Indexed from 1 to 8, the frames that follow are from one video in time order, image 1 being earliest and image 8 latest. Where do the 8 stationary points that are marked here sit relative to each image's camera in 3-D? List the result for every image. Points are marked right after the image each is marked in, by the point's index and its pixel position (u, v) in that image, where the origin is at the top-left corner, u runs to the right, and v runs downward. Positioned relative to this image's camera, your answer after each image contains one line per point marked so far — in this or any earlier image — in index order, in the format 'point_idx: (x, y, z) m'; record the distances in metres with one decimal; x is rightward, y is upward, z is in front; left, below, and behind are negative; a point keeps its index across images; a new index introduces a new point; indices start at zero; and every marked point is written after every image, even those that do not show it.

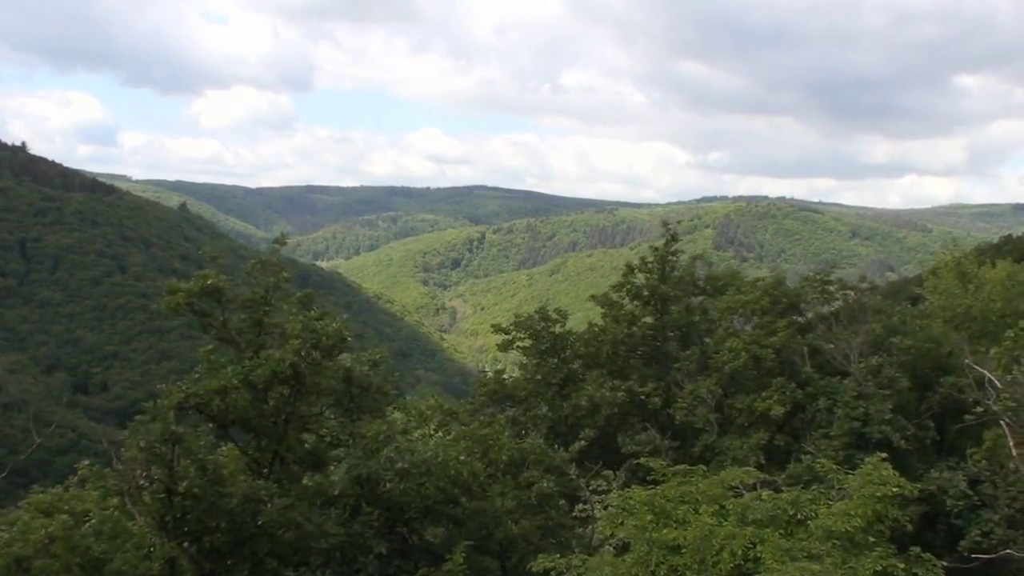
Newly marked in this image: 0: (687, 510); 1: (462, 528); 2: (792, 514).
0: (+1.0, -1.2, +6.7) m
1: (-0.3, -1.5, +7.5) m
2: (+1.5, -1.3, +6.6) m
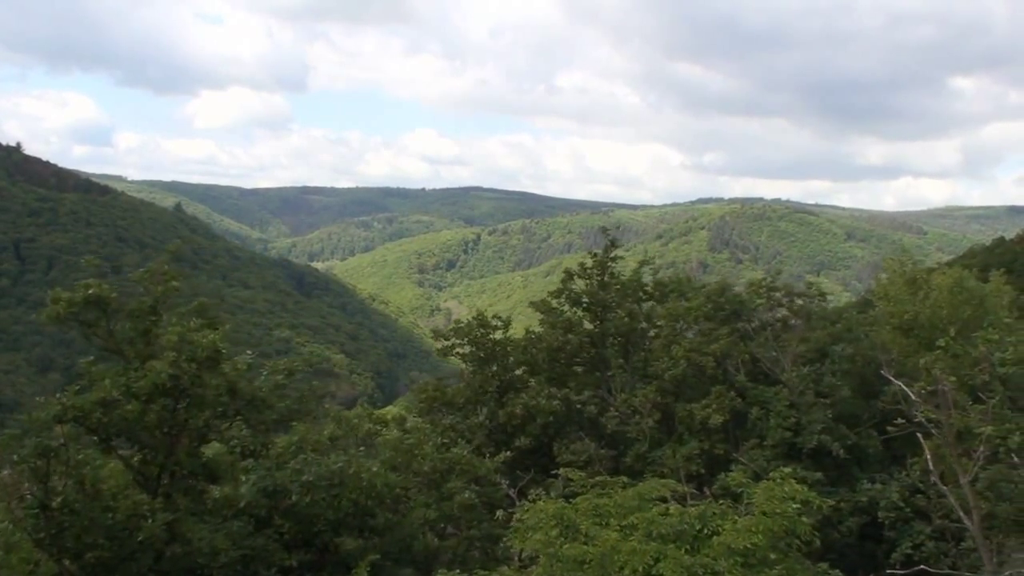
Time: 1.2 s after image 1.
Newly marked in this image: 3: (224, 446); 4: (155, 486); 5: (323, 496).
0: (+0.4, -1.3, +6.5) m
1: (-0.8, -1.6, +7.4) m
2: (+1.0, -1.3, +6.5) m
3: (-1.7, -1.0, +7.3) m
4: (-2.1, -1.1, +6.9) m
5: (-1.1, -1.2, +7.1) m
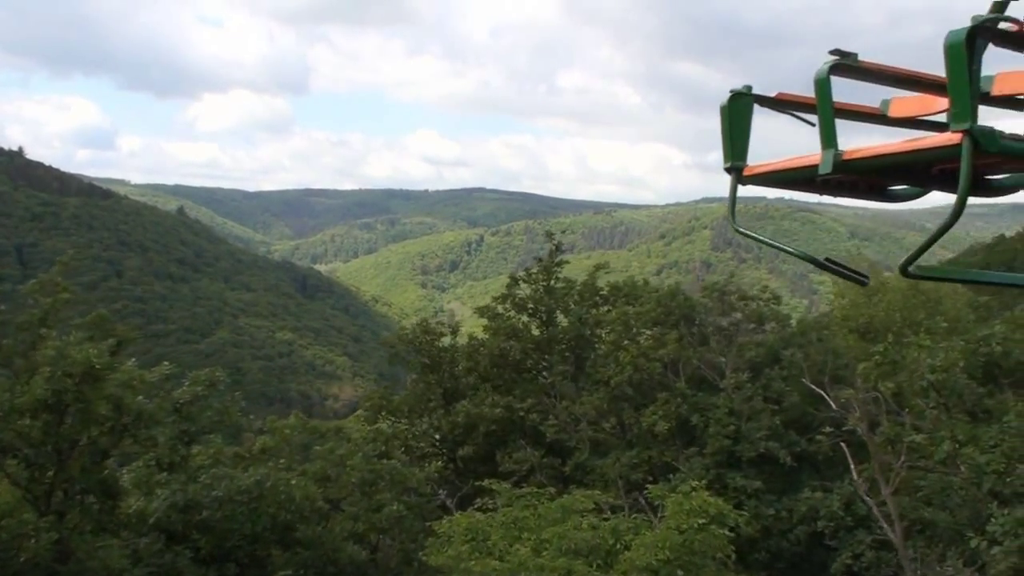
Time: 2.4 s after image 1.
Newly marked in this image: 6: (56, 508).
0: (0.0, -1.3, +6.4) m
1: (-1.3, -1.6, +7.3) m
2: (+0.5, -1.4, +6.3) m
3: (-2.2, -1.0, +7.1) m
4: (-2.6, -1.2, +6.7) m
5: (-1.6, -1.3, +7.0) m
6: (-2.5, -1.2, +6.7) m
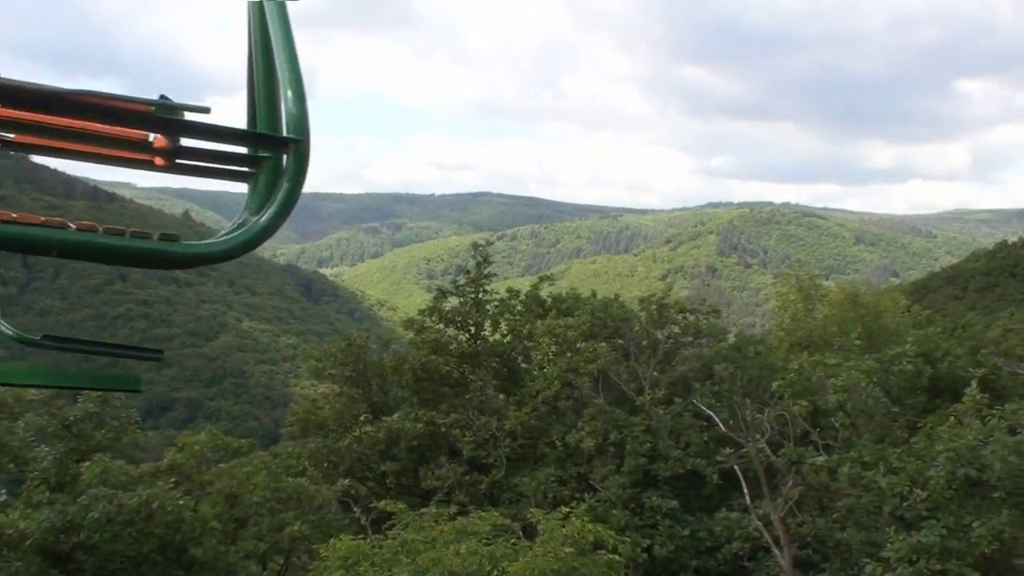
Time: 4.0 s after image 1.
0: (-0.6, -1.4, +6.2) m
1: (-1.9, -1.7, +7.1) m
2: (-0.1, -1.4, +6.1) m
3: (-2.8, -1.1, +7.0) m
4: (-3.2, -1.3, +6.6) m
5: (-2.2, -1.4, +6.8) m
6: (-3.1, -1.3, +6.5) m
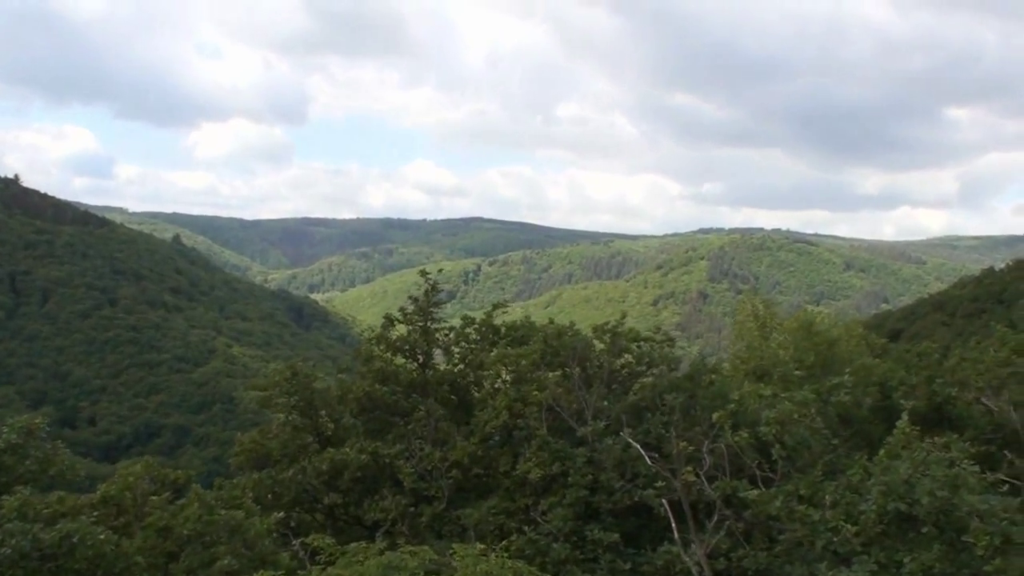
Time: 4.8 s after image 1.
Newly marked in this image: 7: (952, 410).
0: (-1.0, -1.6, +6.0) m
1: (-2.3, -1.9, +6.9) m
2: (-0.5, -1.6, +6.0) m
3: (-3.2, -1.3, +6.8) m
4: (-3.6, -1.4, +6.4) m
5: (-2.6, -1.5, +6.6) m
6: (-3.5, -1.5, +6.4) m
7: (+4.5, -1.3, +12.4) m
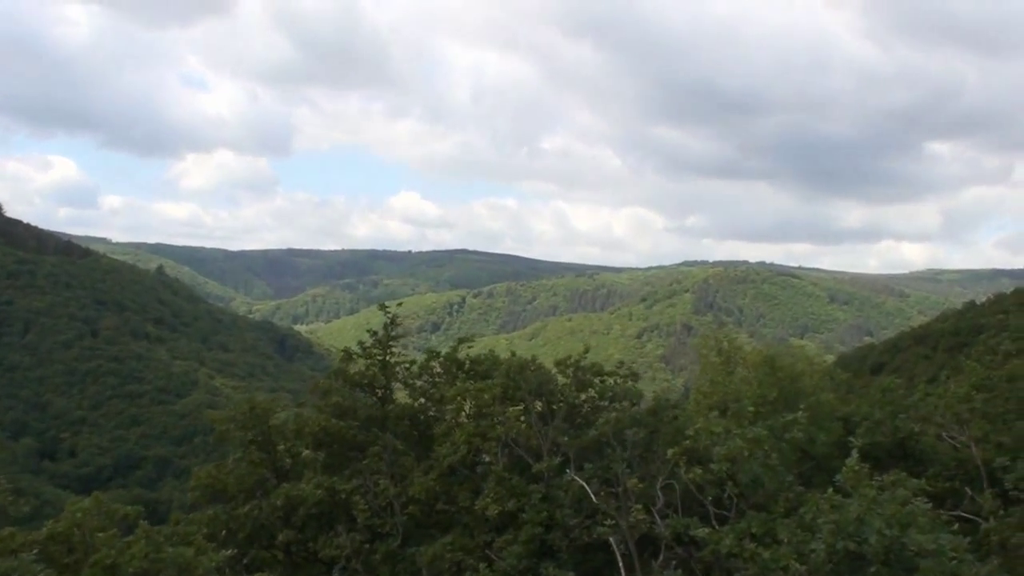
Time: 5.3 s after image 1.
0: (-1.3, -1.7, +5.9) m
1: (-2.6, -2.0, +6.8) m
2: (-0.8, -1.8, +5.9) m
3: (-3.5, -1.4, +6.7) m
4: (-3.8, -1.6, +6.2) m
5: (-2.9, -1.7, +6.5) m
6: (-3.8, -1.6, +6.2) m
7: (+4.2, -1.6, +12.4) m
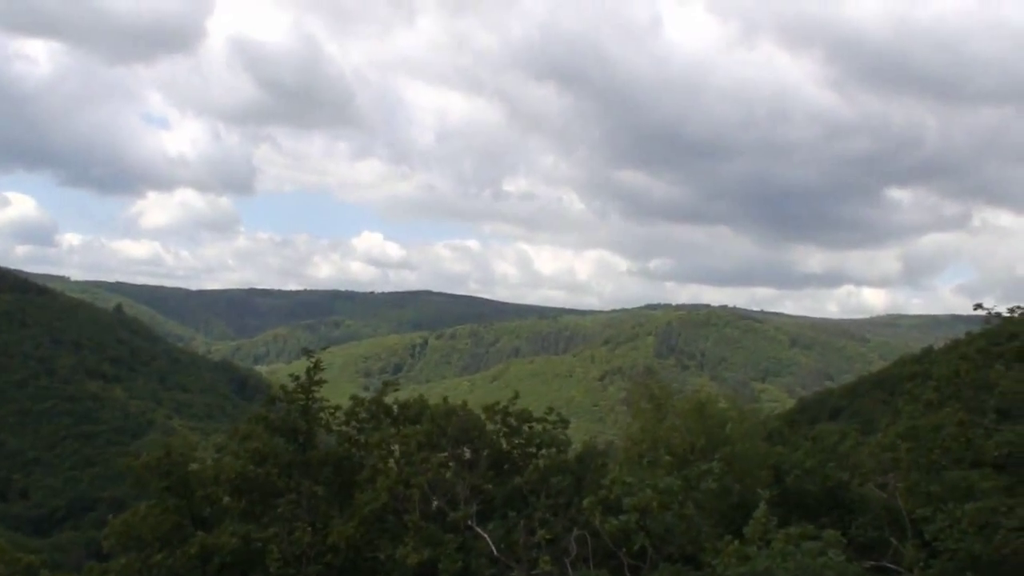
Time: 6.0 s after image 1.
0: (-1.8, -1.9, +5.7) m
1: (-3.1, -2.3, +6.5) m
2: (-1.3, -2.0, +5.6) m
3: (-4.0, -1.7, +6.4) m
4: (-4.3, -1.8, +5.9) m
5: (-3.4, -1.9, +6.2) m
6: (-4.3, -1.8, +5.9) m
7: (+3.5, -2.1, +12.3) m
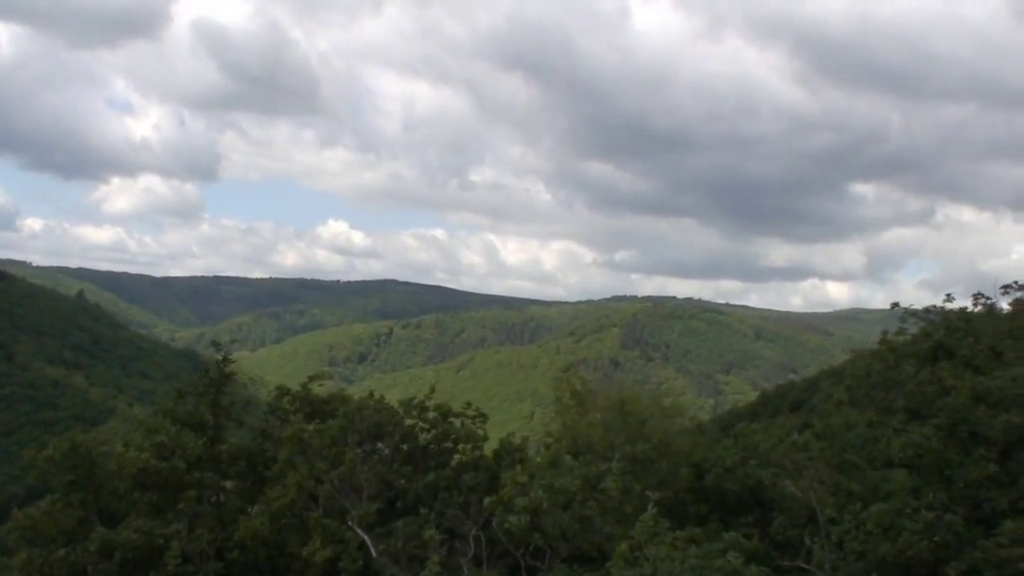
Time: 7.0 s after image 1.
0: (-2.3, -1.9, +5.5) m
1: (-3.7, -2.2, +6.2) m
2: (-1.8, -1.9, +5.5) m
3: (-4.6, -1.6, +6.1) m
4: (-4.9, -1.7, +5.7) m
5: (-4.0, -1.9, +6.0) m
6: (-4.8, -1.8, +5.6) m
7: (+2.8, -2.1, +12.2) m
